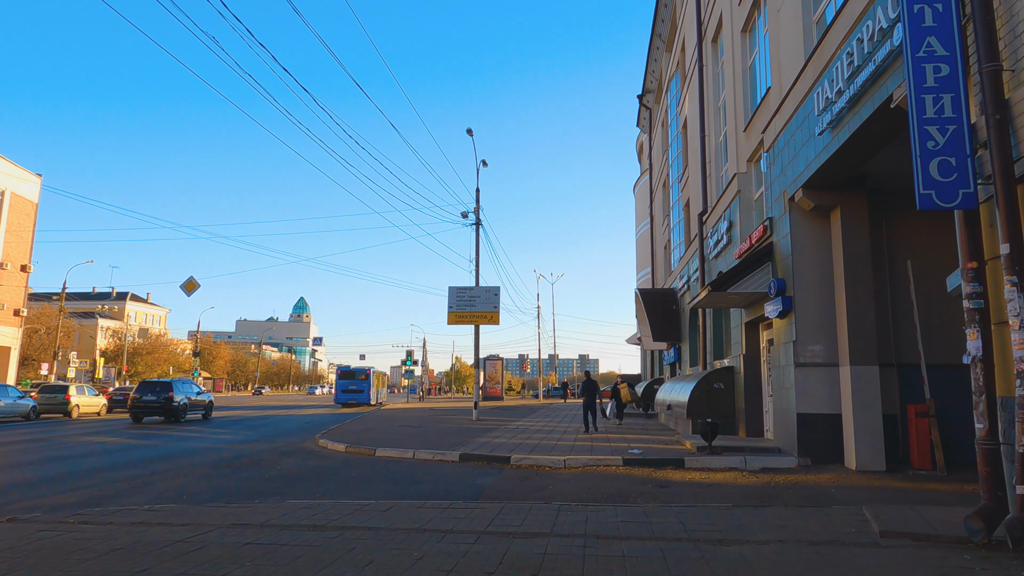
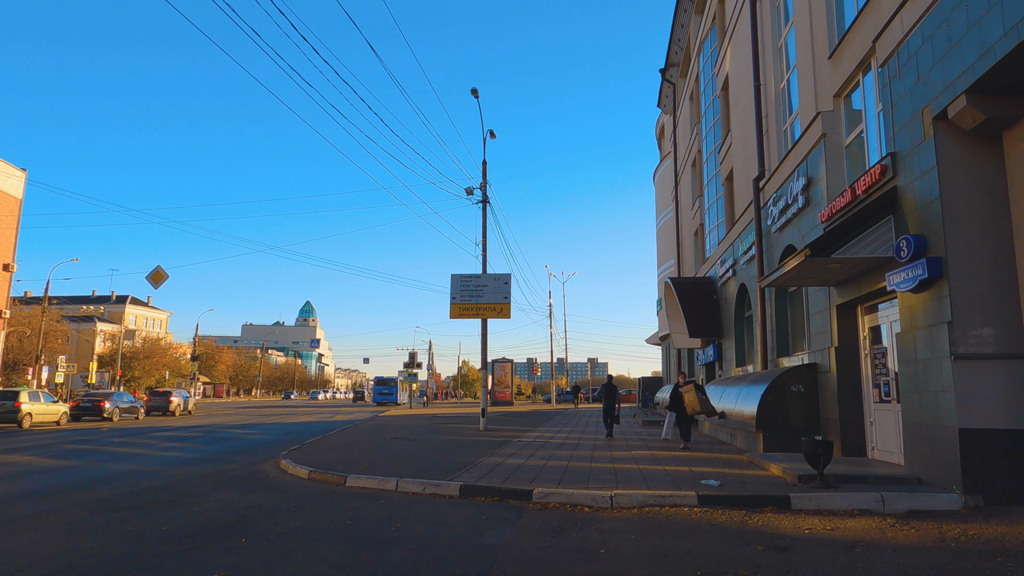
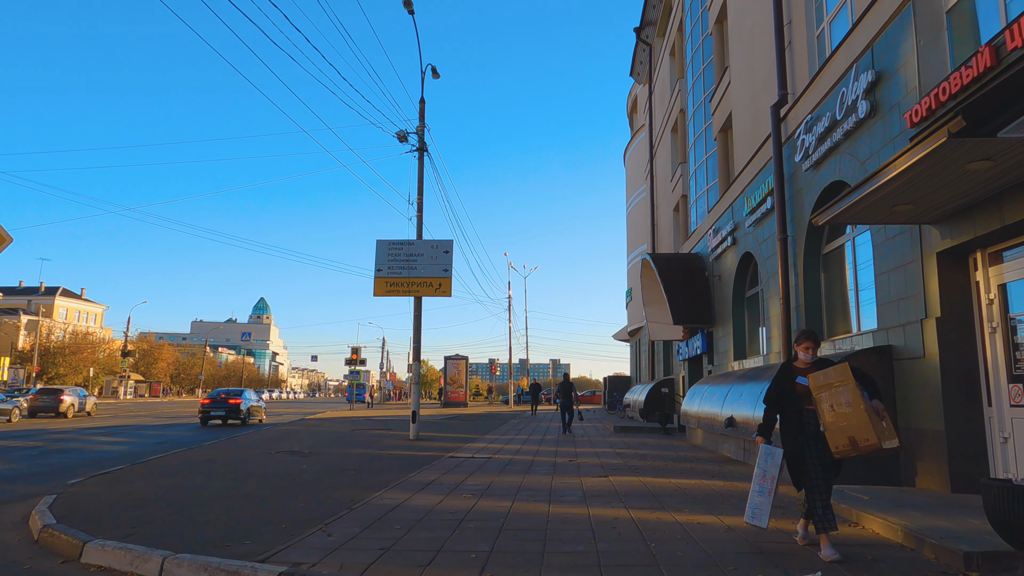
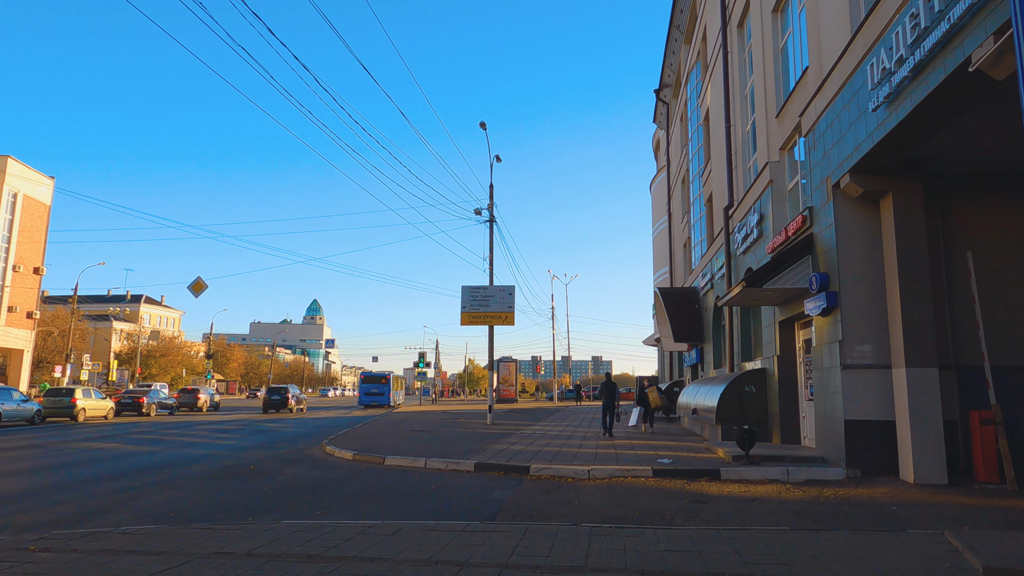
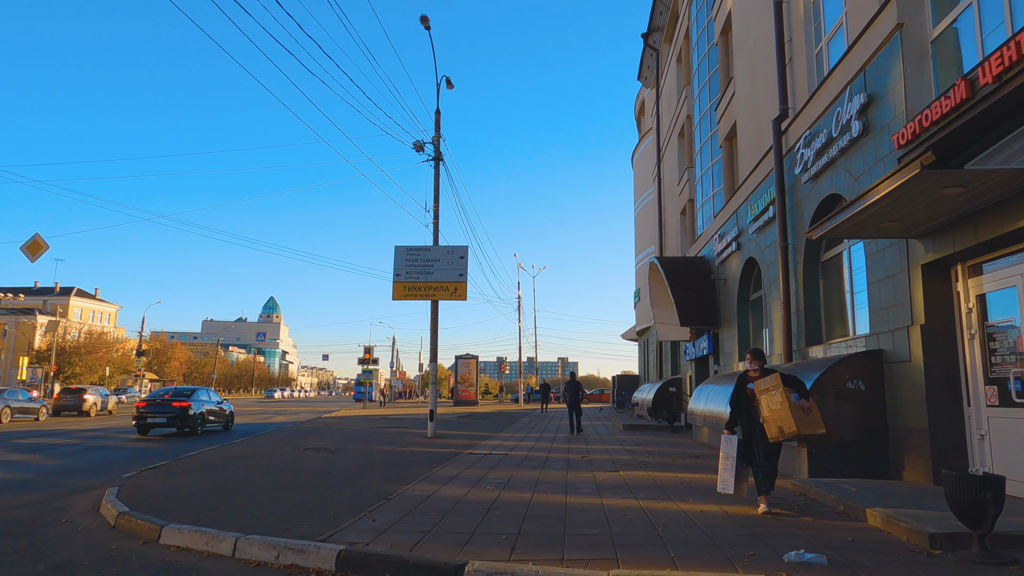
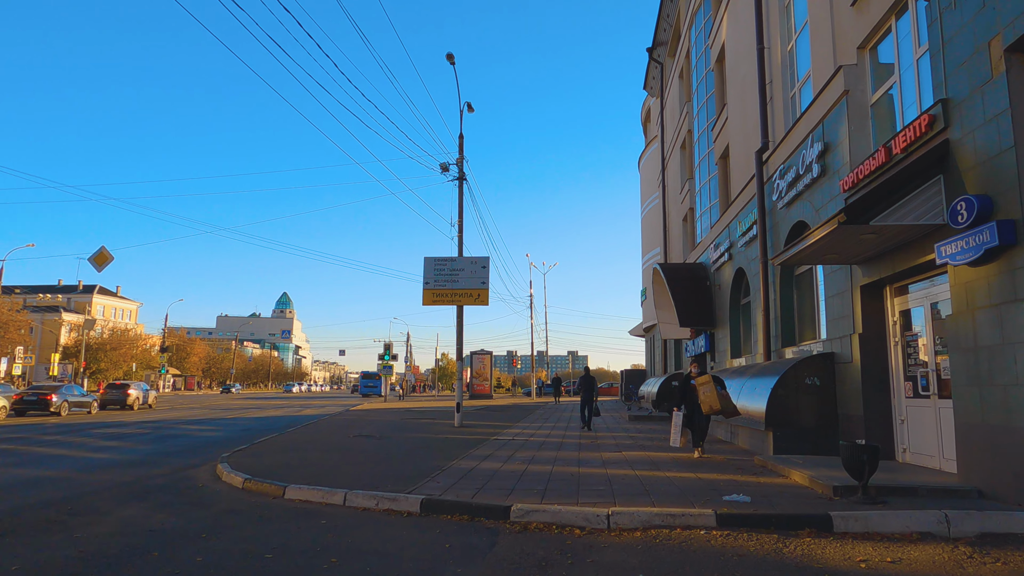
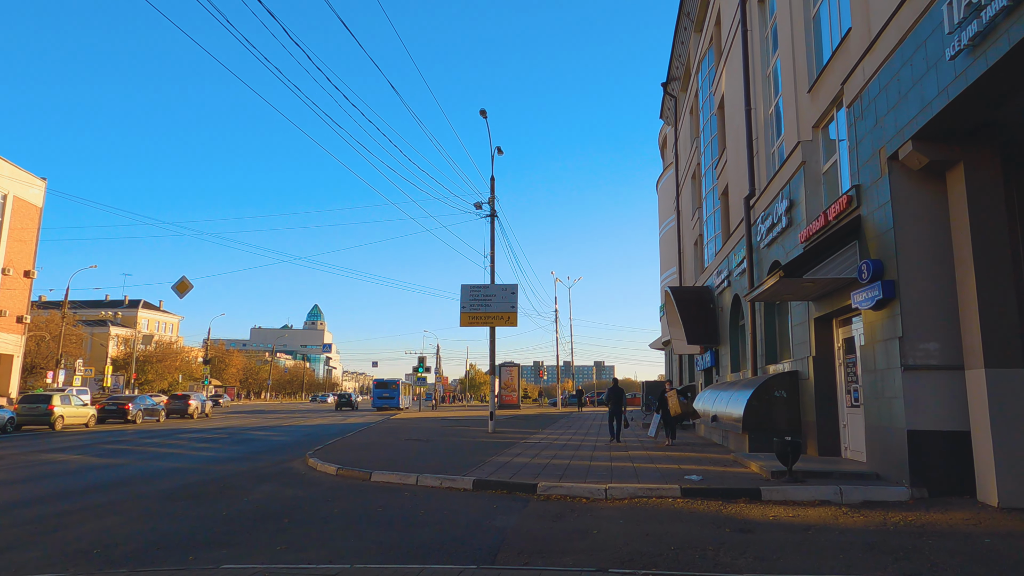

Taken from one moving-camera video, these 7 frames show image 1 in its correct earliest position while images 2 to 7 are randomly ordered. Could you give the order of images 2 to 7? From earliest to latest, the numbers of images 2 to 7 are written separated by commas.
4, 7, 2, 6, 5, 3
